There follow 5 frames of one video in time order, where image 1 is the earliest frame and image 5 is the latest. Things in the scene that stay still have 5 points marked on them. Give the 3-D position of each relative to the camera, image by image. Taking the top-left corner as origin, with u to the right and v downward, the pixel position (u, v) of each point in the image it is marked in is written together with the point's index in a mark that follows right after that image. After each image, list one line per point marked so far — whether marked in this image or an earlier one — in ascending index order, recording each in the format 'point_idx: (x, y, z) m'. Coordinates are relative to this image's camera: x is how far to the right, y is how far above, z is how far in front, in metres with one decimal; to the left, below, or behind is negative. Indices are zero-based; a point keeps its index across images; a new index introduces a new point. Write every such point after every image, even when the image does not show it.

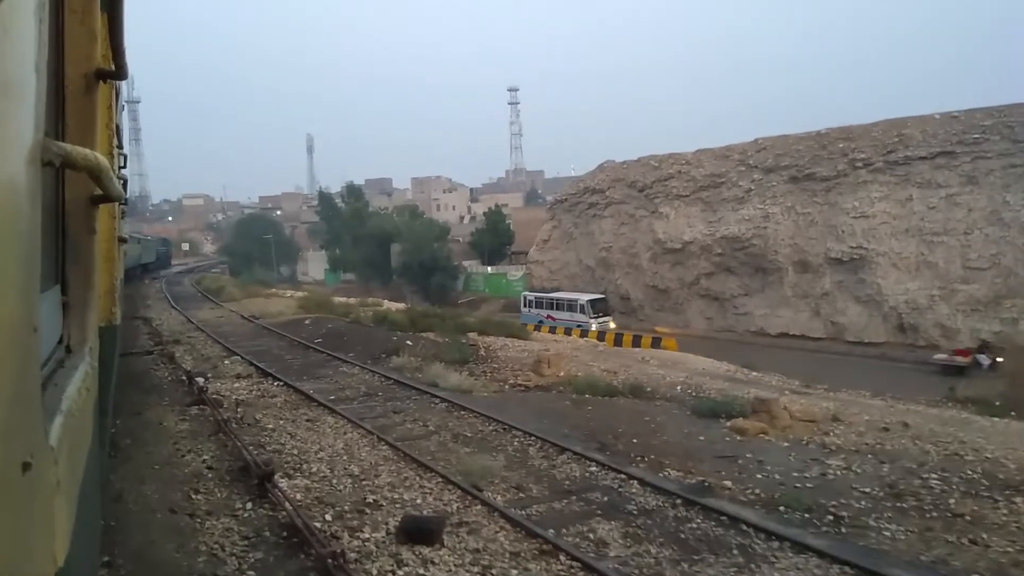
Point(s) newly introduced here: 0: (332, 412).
0: (-2.3, -1.6, +10.0) m
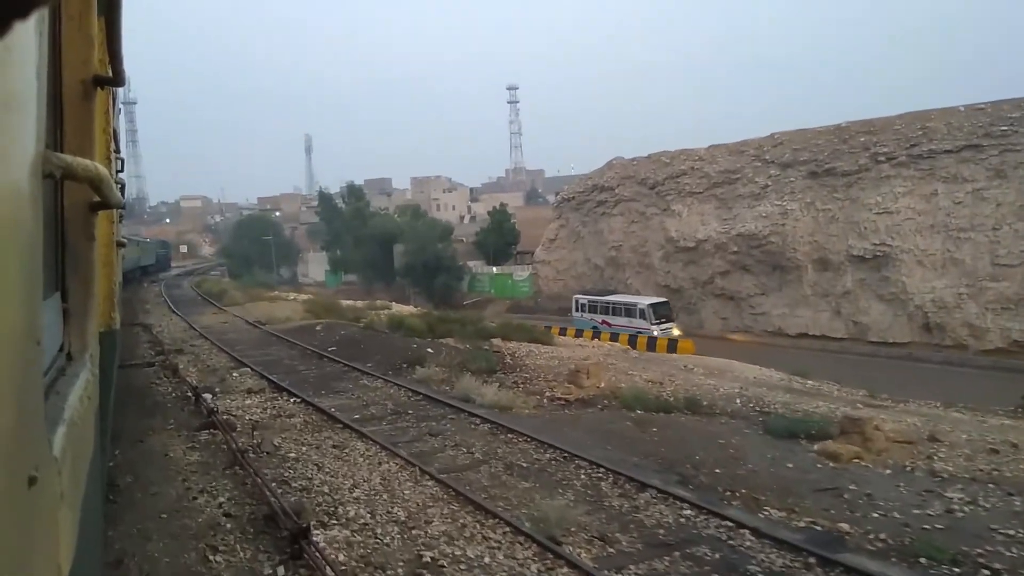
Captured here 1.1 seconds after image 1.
0: (-1.7, -1.7, +8.8) m
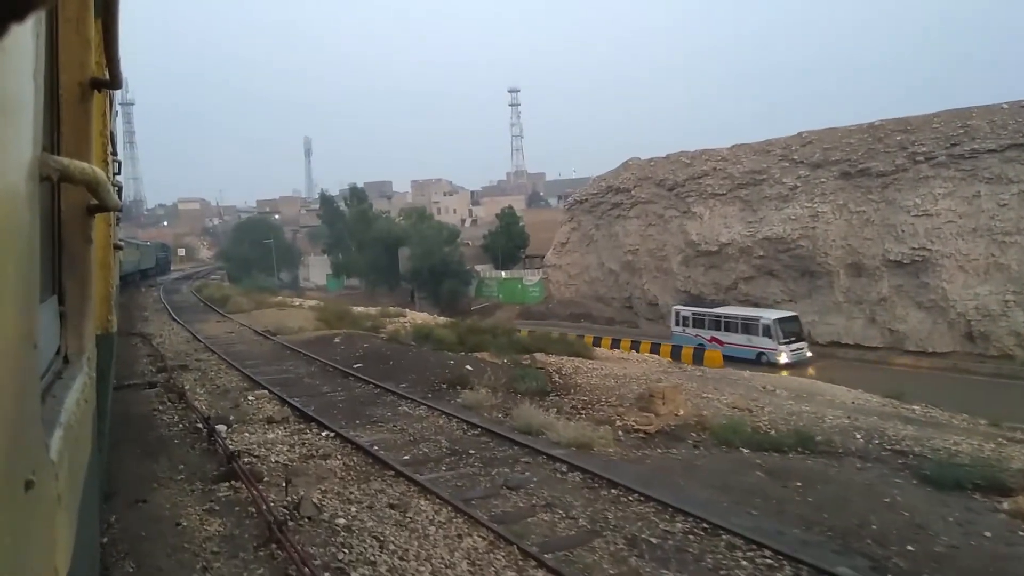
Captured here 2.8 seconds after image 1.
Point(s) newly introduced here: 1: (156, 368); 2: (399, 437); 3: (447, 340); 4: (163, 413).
0: (-0.8, -1.8, +6.9) m
1: (-6.6, -1.5, +14.3) m
2: (-1.3, -1.8, +9.0) m
3: (-1.4, -1.1, +16.9) m
4: (-4.7, -1.7, +10.3) m
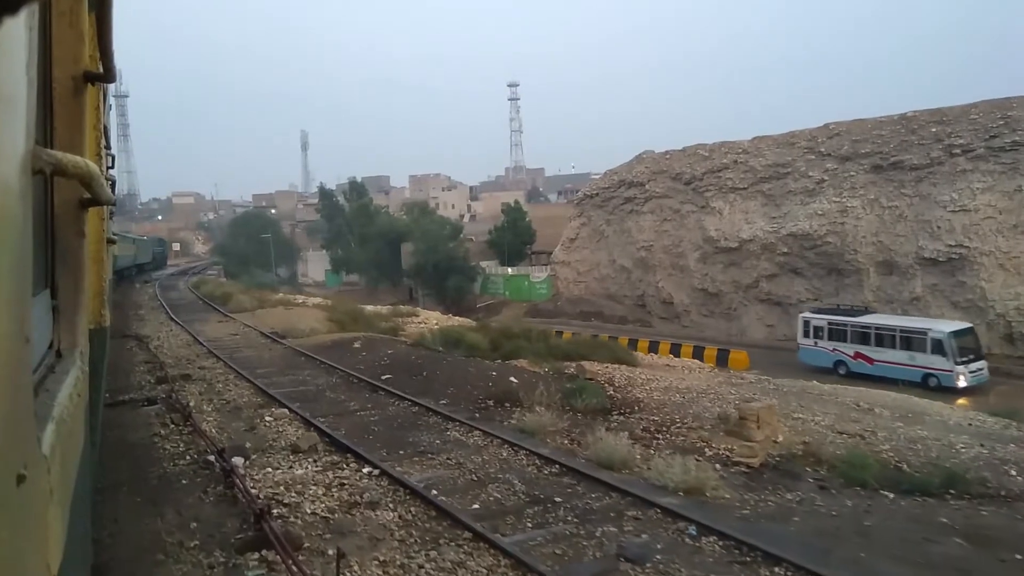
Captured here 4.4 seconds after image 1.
0: (0.0, -1.9, +5.2) m
1: (-5.9, -1.5, +12.6) m
2: (-0.5, -1.8, +7.3) m
3: (-0.7, -1.1, +15.2) m
4: (-3.9, -1.7, +8.6) m
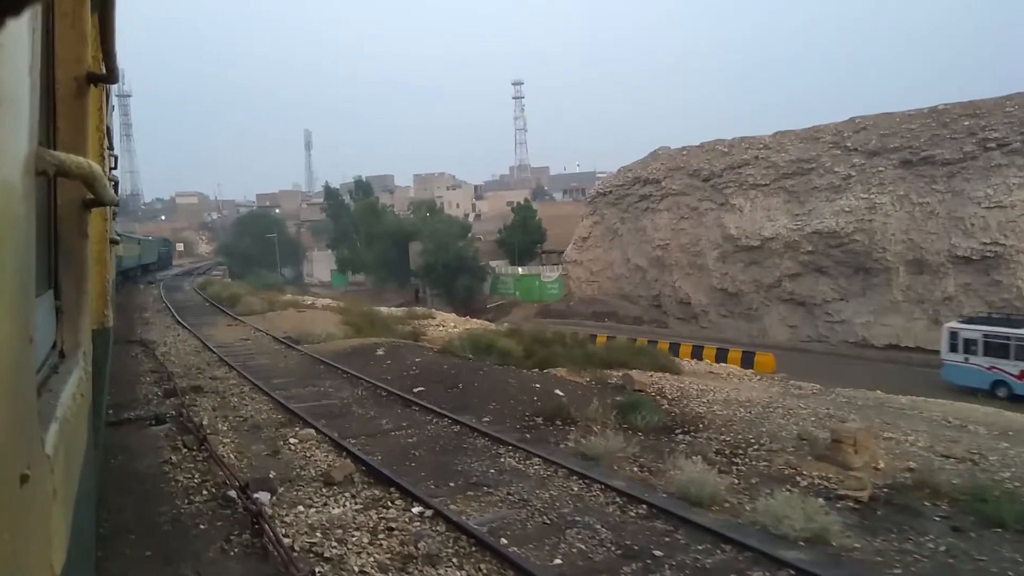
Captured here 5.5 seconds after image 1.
0: (+0.6, -1.9, +4.1) m
1: (-5.2, -1.5, +11.4) m
2: (+0.1, -1.8, +6.2) m
3: (0.0, -1.2, +14.1) m
4: (-3.2, -1.8, +7.5) m
